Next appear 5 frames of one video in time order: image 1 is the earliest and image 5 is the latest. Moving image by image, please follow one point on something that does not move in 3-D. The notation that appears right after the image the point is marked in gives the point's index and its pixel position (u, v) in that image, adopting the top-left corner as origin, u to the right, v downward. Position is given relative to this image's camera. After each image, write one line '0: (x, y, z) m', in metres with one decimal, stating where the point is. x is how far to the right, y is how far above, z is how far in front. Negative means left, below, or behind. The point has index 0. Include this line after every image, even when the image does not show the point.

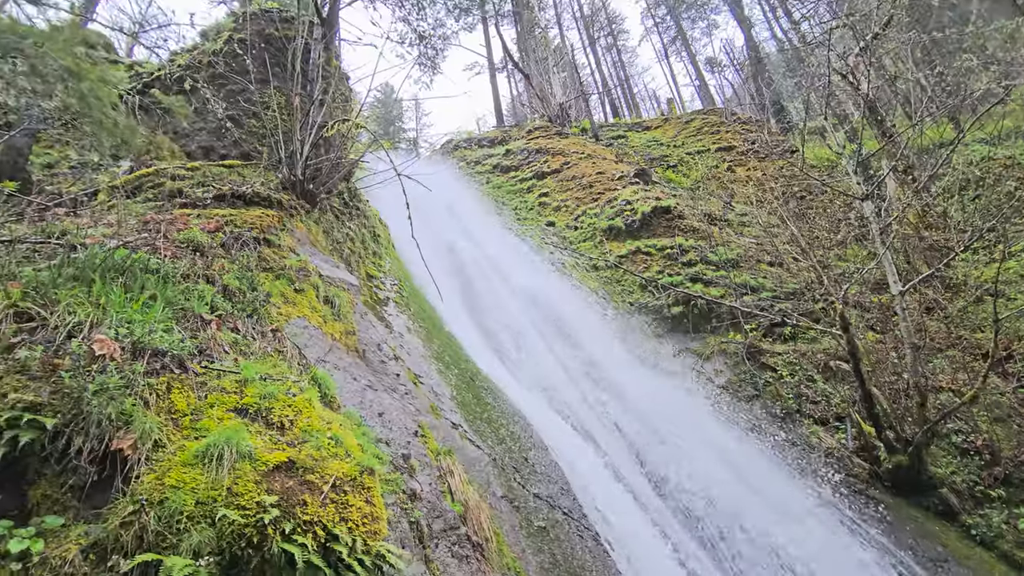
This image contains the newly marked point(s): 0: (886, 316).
0: (+5.6, -0.4, +7.8) m
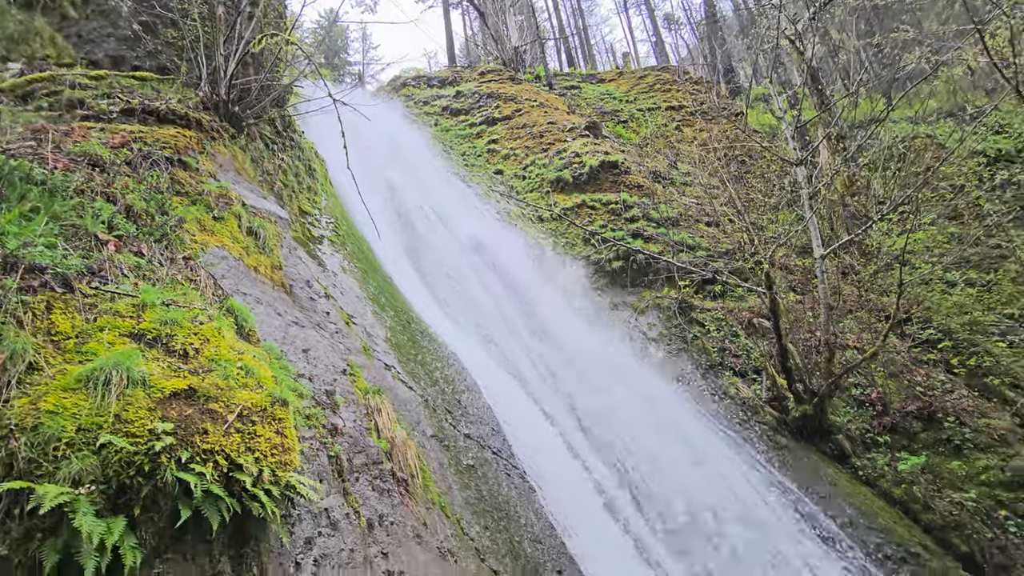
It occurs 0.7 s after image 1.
0: (+4.7, +0.2, +8.3) m
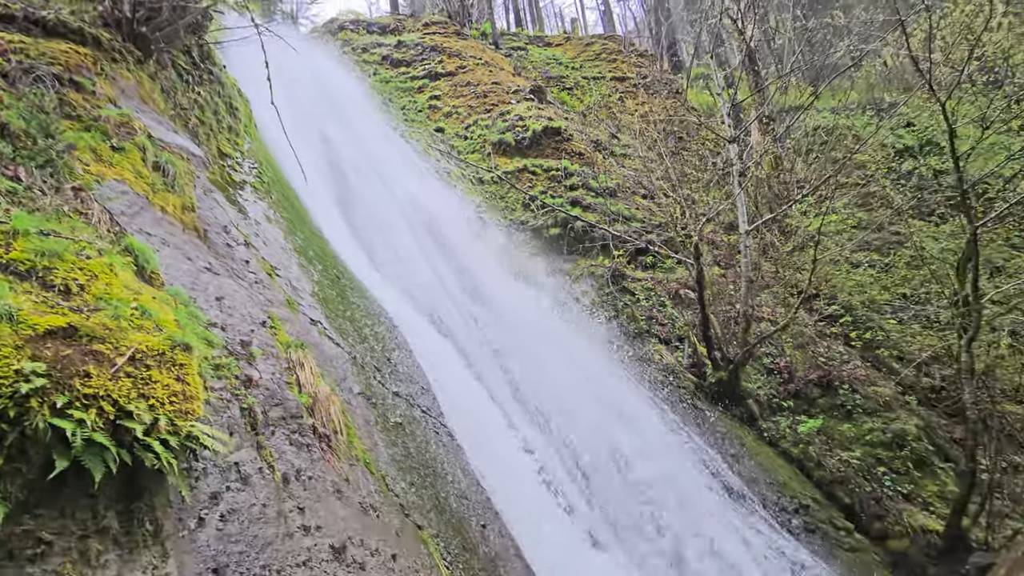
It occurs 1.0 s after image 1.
0: (+3.7, +0.6, +8.7) m
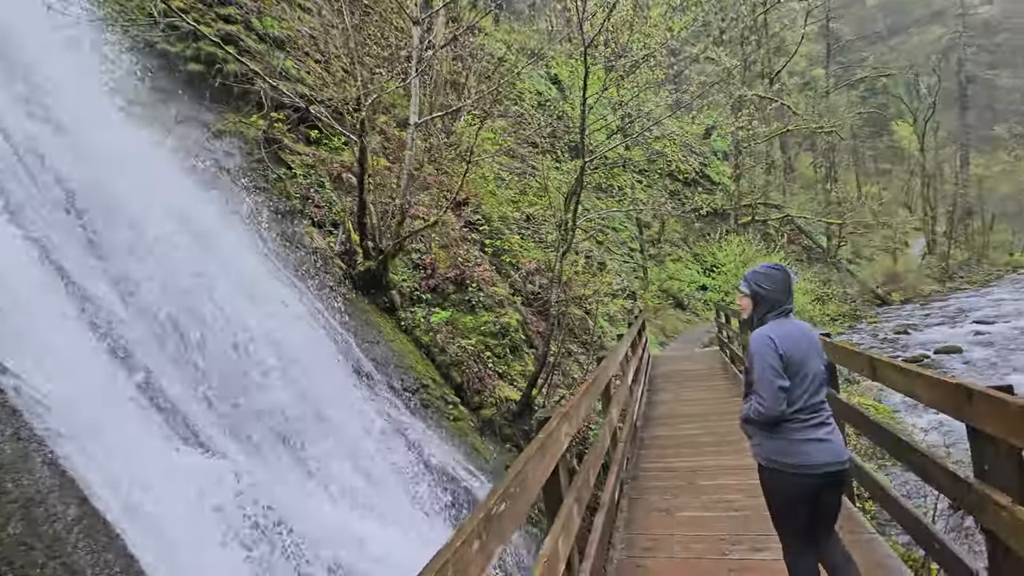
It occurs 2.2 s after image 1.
0: (-1.9, +2.3, +8.5) m
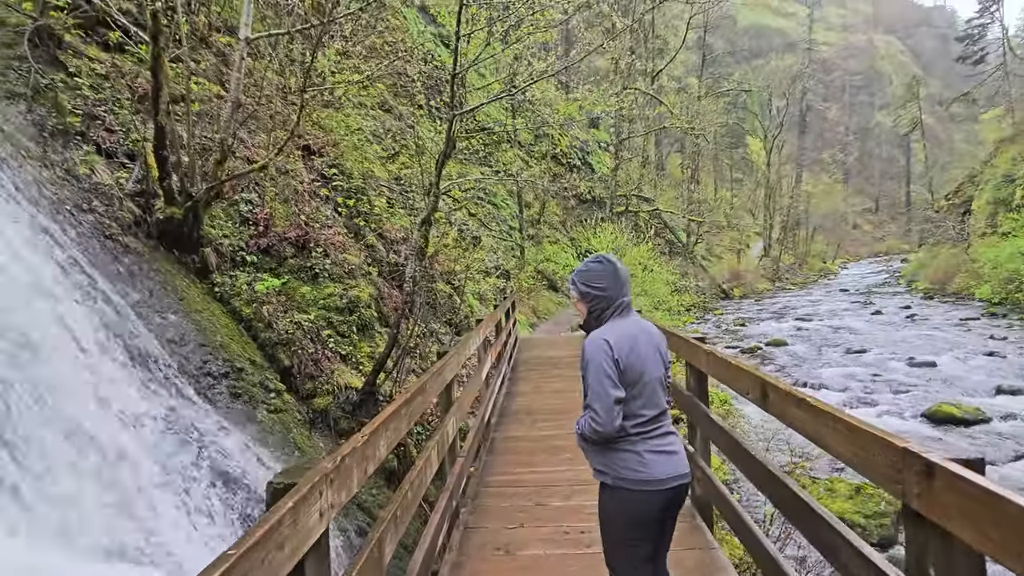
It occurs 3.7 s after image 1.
0: (-3.7, +2.9, +6.9) m
